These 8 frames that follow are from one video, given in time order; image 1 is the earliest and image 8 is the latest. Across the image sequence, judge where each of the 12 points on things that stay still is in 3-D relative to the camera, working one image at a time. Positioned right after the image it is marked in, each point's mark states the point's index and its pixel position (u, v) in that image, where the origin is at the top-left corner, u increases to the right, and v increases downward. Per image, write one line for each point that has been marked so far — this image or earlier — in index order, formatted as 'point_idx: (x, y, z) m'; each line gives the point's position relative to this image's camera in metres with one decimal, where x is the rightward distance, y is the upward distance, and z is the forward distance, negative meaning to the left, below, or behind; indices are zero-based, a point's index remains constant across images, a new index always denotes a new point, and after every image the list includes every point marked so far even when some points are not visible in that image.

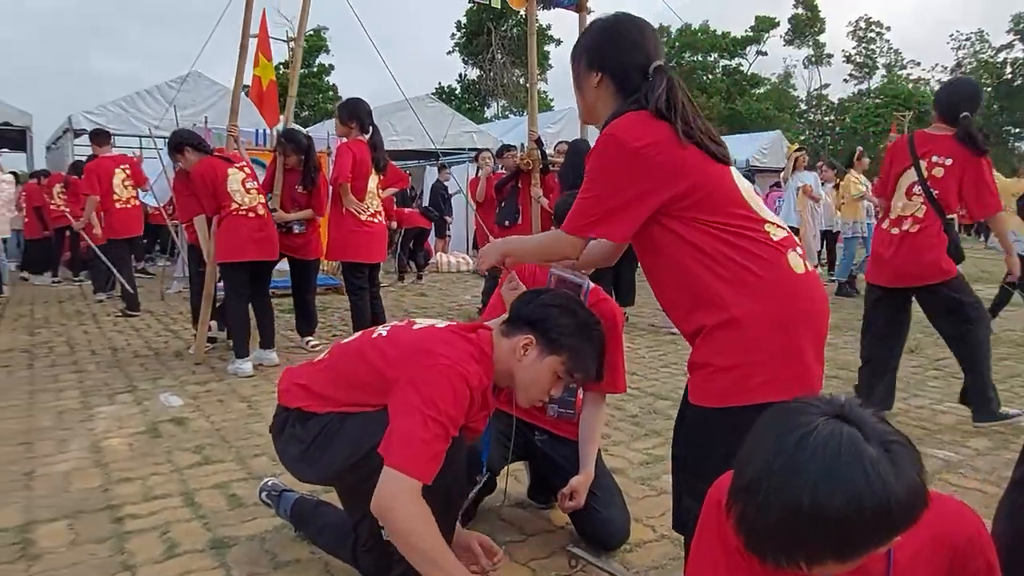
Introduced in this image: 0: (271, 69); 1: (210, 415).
0: (-2.8, +2.5, +7.8) m
1: (-1.7, -0.7, +3.9) m
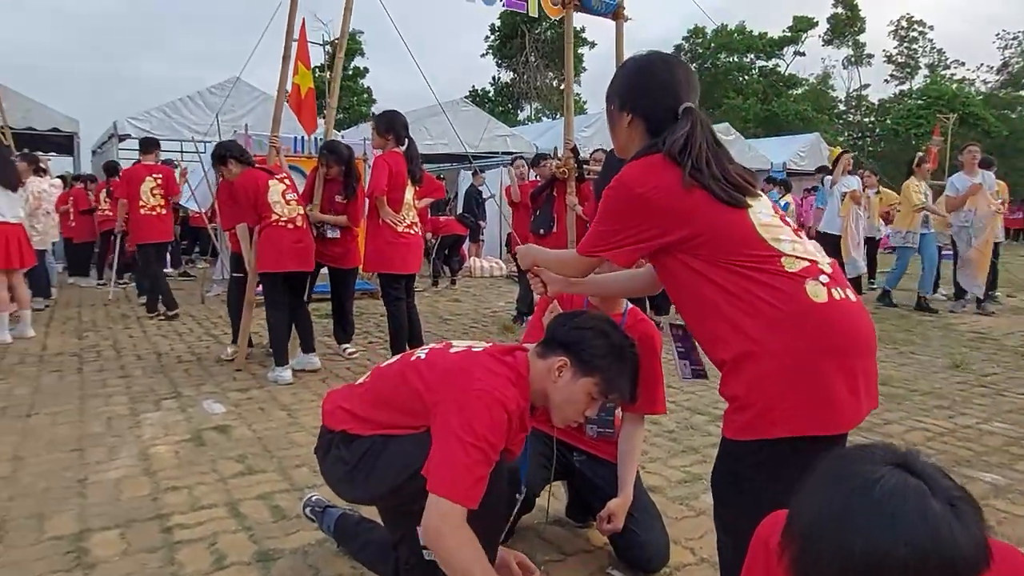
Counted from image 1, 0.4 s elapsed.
0: (-2.4, +2.4, +7.9) m
1: (-1.5, -0.8, +4.0) m
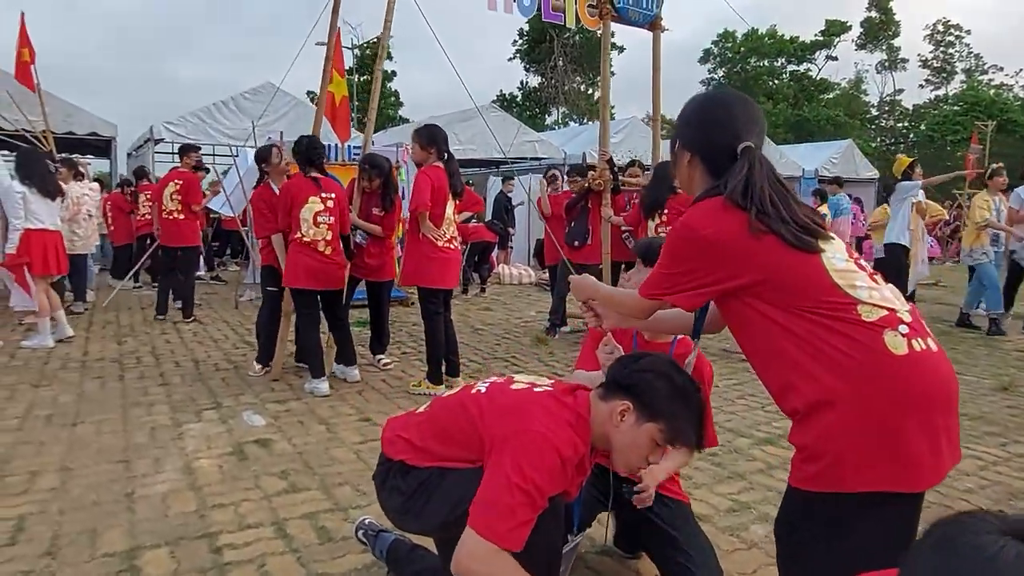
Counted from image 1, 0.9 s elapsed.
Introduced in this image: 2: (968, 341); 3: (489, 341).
0: (-1.9, +2.3, +8.0) m
1: (-1.3, -0.9, +4.0) m
2: (+4.6, -0.5, +7.0) m
3: (-0.2, -0.5, +7.0) m
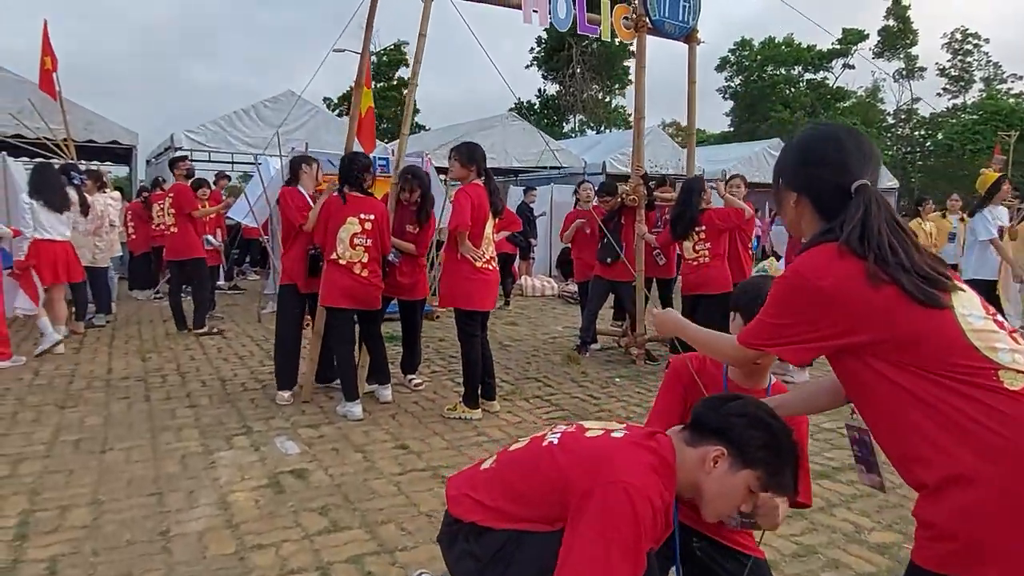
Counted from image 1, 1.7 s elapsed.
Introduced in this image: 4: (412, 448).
0: (-1.6, +2.2, +7.9) m
1: (-1.0, -1.0, +3.8) m
2: (+4.9, -0.7, +6.8) m
3: (+0.1, -0.7, +6.8) m
4: (-0.6, -1.0, +4.2) m
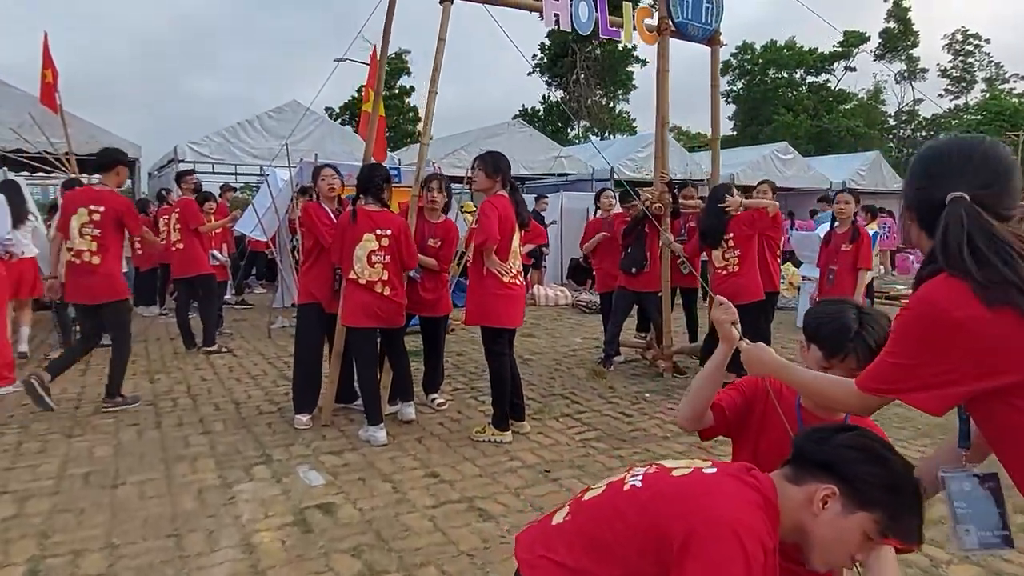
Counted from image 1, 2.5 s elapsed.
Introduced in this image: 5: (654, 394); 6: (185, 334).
0: (-1.5, +2.0, +7.6) m
1: (-0.8, -1.1, +3.6) m
2: (+5.1, -0.8, +6.6) m
3: (+0.3, -0.8, +6.6) m
4: (-0.4, -1.1, +3.9) m
5: (+1.2, -0.9, +5.9) m
6: (-3.5, -0.5, +7.4) m
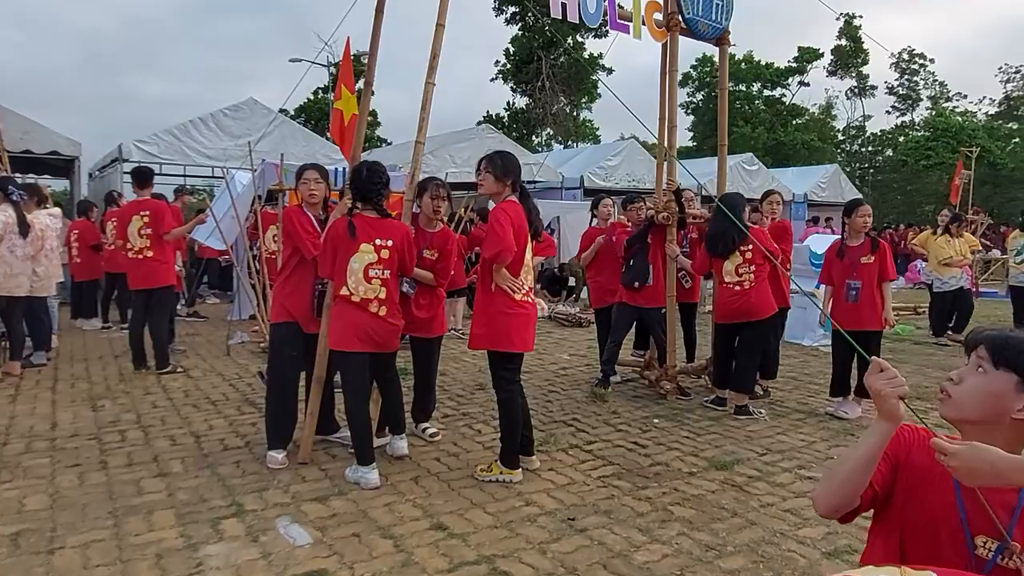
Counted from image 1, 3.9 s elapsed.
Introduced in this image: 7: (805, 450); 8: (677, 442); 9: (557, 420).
0: (-1.6, +1.9, +7.0) m
1: (-0.7, -1.2, +3.0) m
2: (+5.1, -1.0, +6.3) m
3: (+0.2, -0.9, +6.0) m
4: (-0.3, -1.2, +3.3) m
5: (+1.2, -1.0, +5.4) m
6: (-3.6, -0.6, +6.6) m
7: (+2.0, -1.1, +4.6) m
8: (+1.1, -1.1, +4.8) m
9: (+0.3, -1.0, +5.3) m
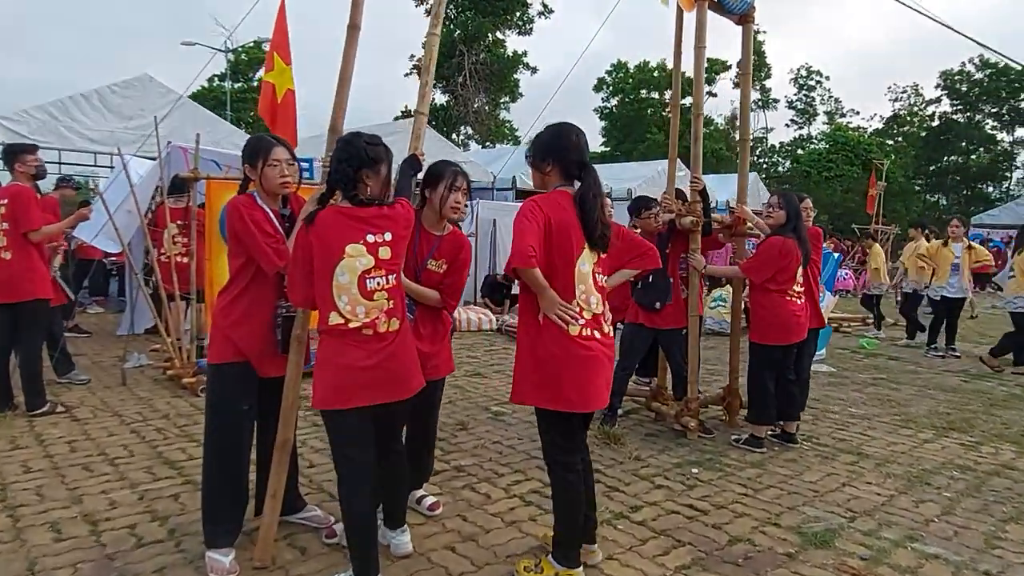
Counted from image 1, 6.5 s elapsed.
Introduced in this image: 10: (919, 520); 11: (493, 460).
0: (-1.7, +1.8, +5.7) m
1: (-0.3, -1.3, +1.8) m
2: (+4.9, -1.1, +5.9) m
3: (+0.2, -1.1, +4.9) m
4: (0.0, -1.3, +2.2) m
5: (+1.2, -1.2, +4.4) m
6: (-3.7, -0.7, +5.0) m
7: (+2.1, -1.2, +3.8) m
8: (+1.3, -1.2, +3.8) m
9: (+0.4, -1.1, +4.3) m
10: (+2.2, -1.2, +3.7) m
11: (-0.1, -1.1, +4.4) m
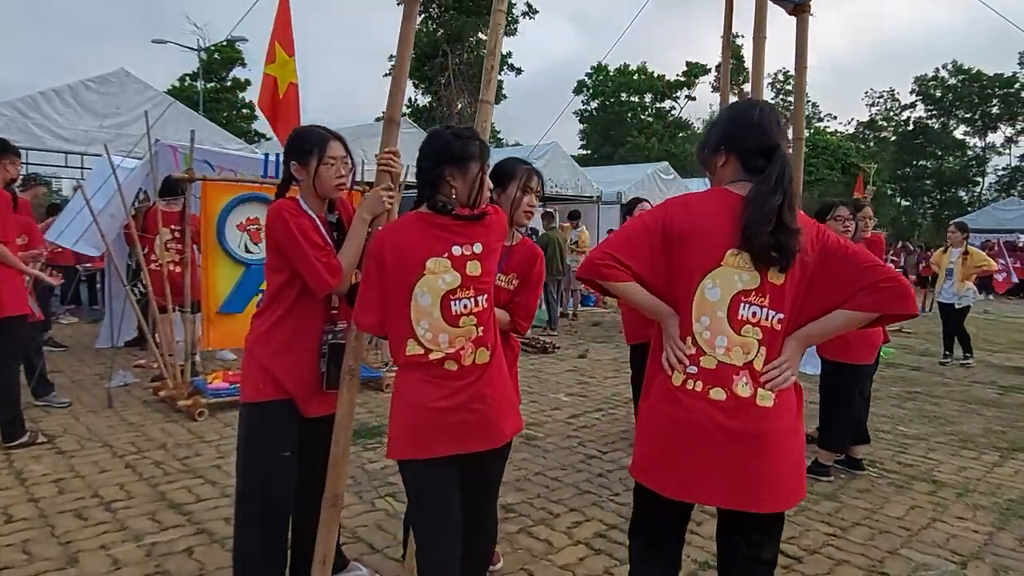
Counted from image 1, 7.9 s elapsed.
0: (-1.5, +1.7, +5.1) m
1: (+0.1, -1.4, +1.3) m
2: (+5.1, -1.2, +5.7) m
3: (+0.4, -1.2, +4.5) m
4: (+0.4, -1.4, +1.7) m
5: (+1.5, -1.2, +4.0) m
6: (-3.4, -0.8, +4.4) m
7: (+2.4, -1.3, +3.4) m
8: (+1.6, -1.3, +3.4) m
9: (+0.7, -1.2, +3.8) m
10: (+2.5, -1.3, +3.3) m
11: (+0.2, -1.2, +3.9) m
